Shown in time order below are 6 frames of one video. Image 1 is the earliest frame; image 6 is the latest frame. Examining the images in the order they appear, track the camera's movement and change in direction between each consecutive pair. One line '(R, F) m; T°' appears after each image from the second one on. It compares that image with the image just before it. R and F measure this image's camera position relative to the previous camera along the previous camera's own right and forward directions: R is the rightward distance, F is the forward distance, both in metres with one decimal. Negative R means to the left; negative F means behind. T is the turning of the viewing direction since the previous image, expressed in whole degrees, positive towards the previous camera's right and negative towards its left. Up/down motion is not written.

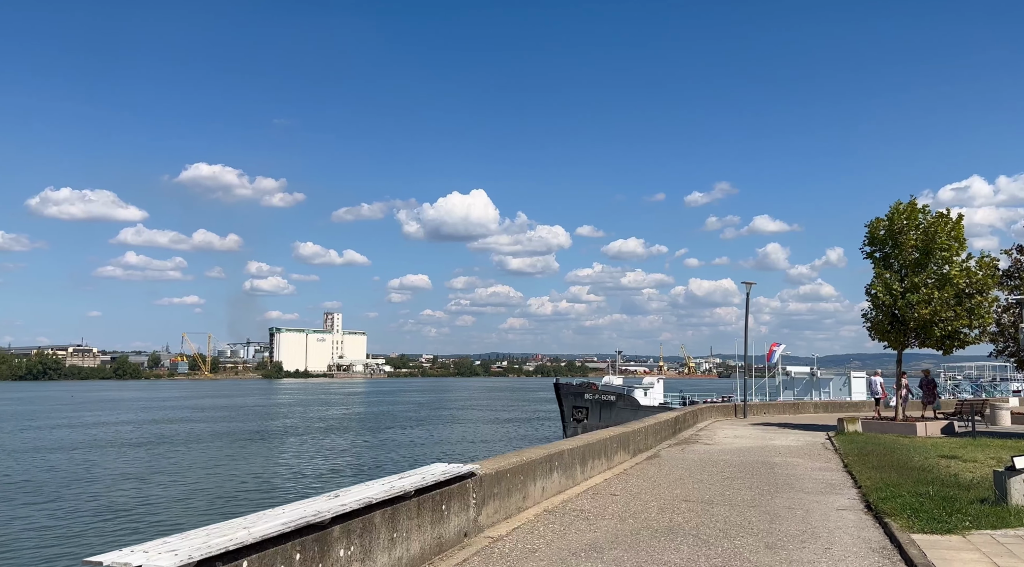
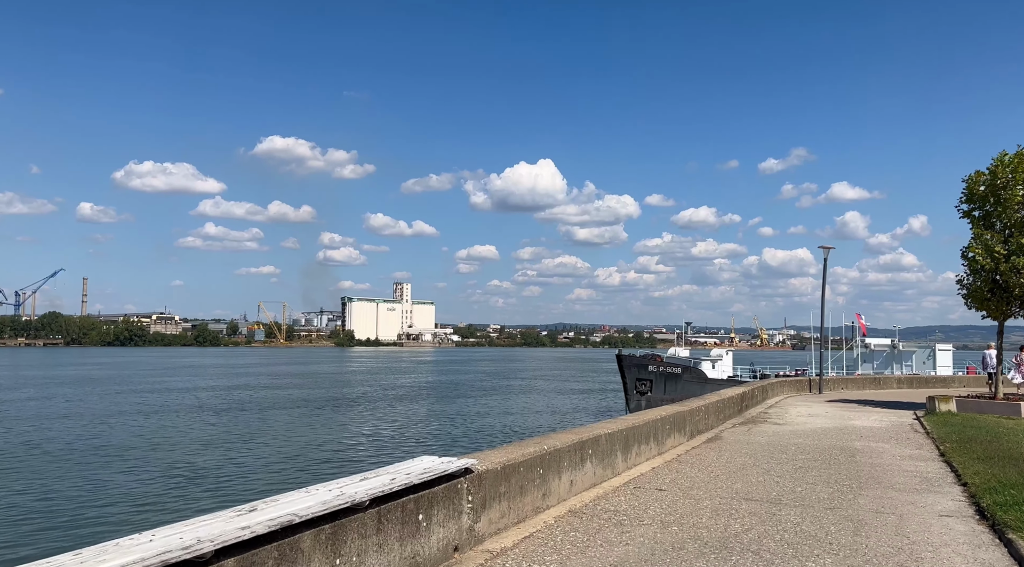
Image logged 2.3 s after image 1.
(+0.4, +1.7) m; -5°
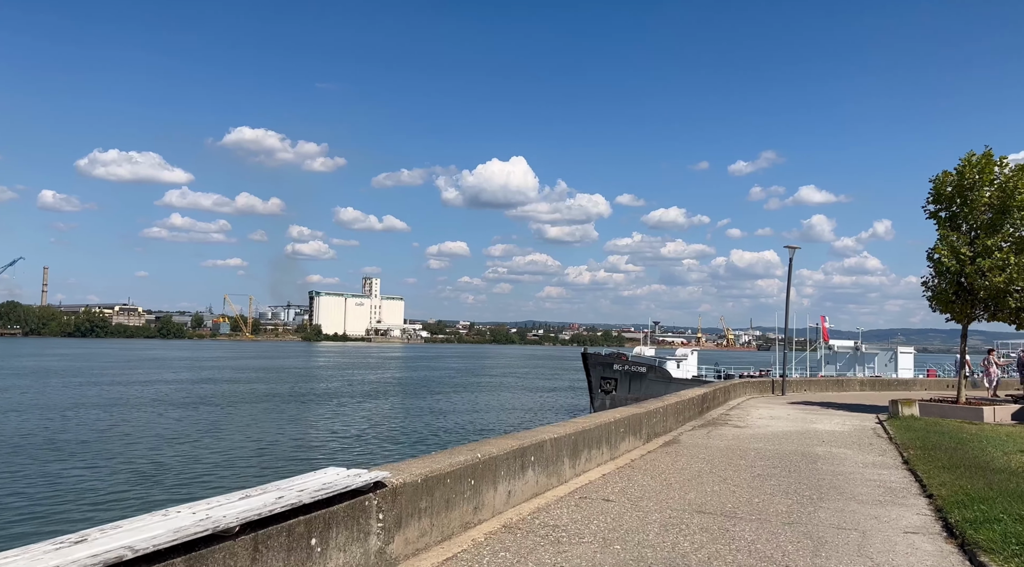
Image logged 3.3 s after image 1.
(+0.3, +0.7) m; +2°
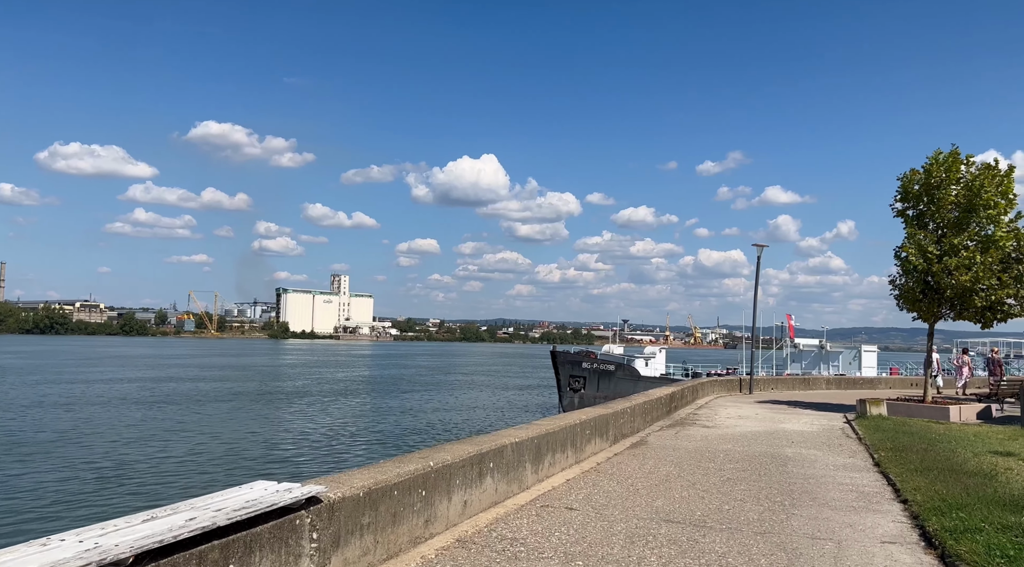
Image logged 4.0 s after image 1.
(+0.1, +0.5) m; +2°
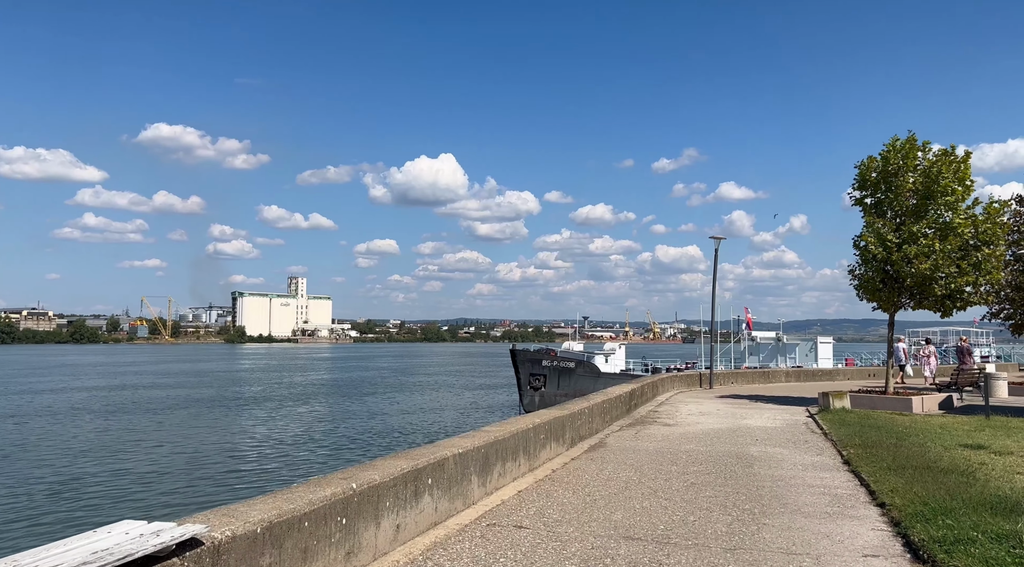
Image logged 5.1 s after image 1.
(+0.2, +0.8) m; +3°
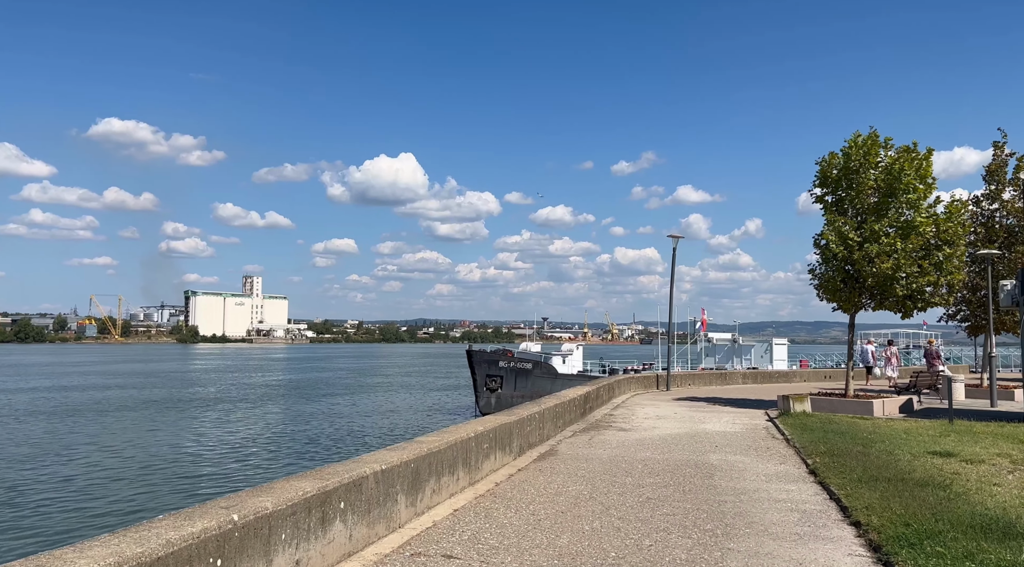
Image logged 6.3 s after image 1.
(+0.2, +0.9) m; +3°
